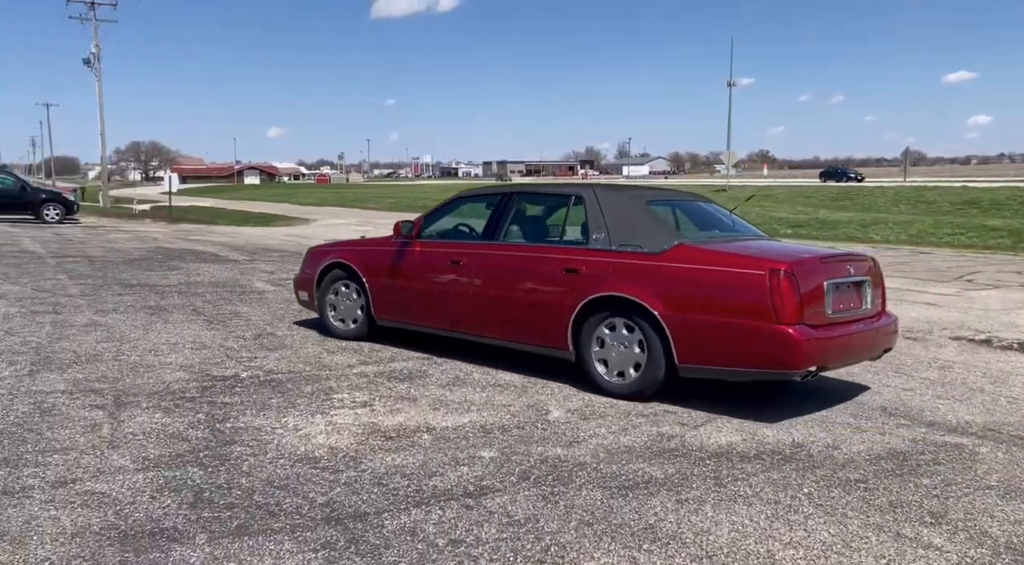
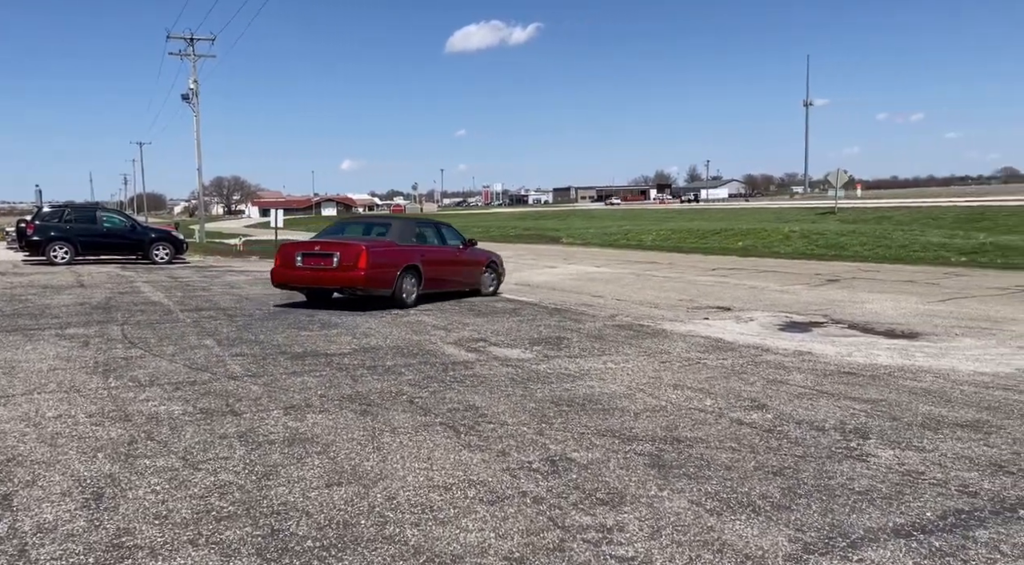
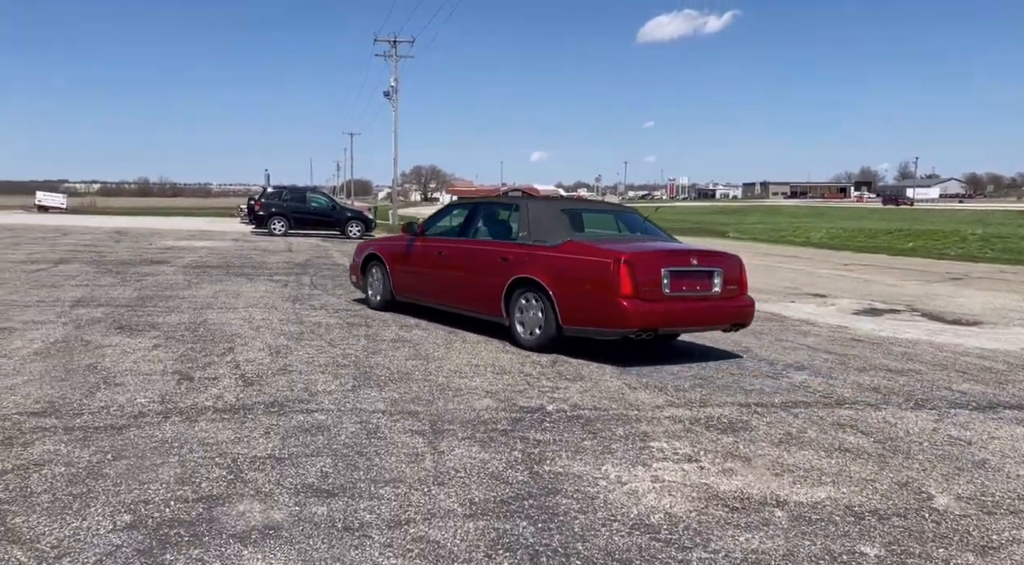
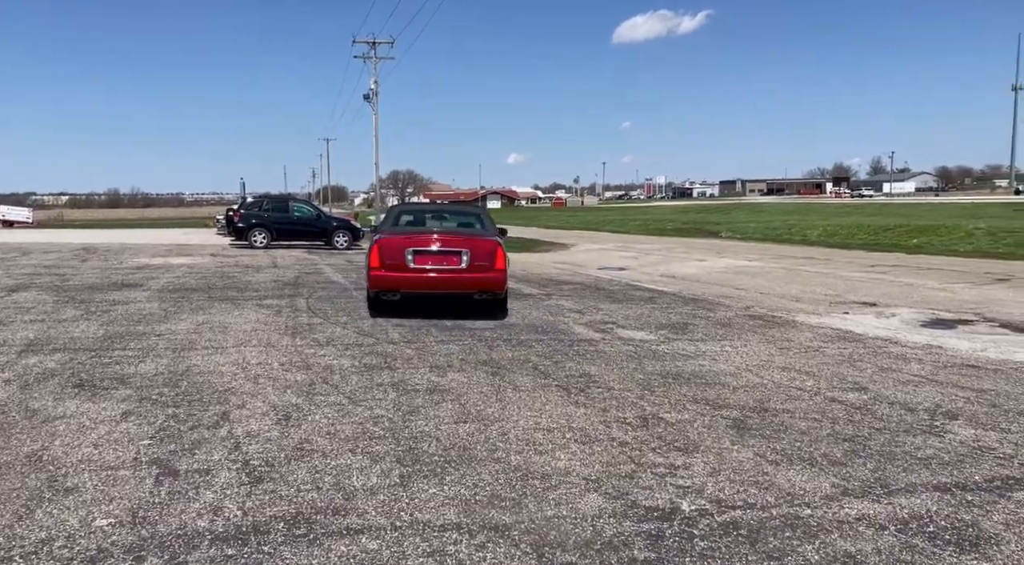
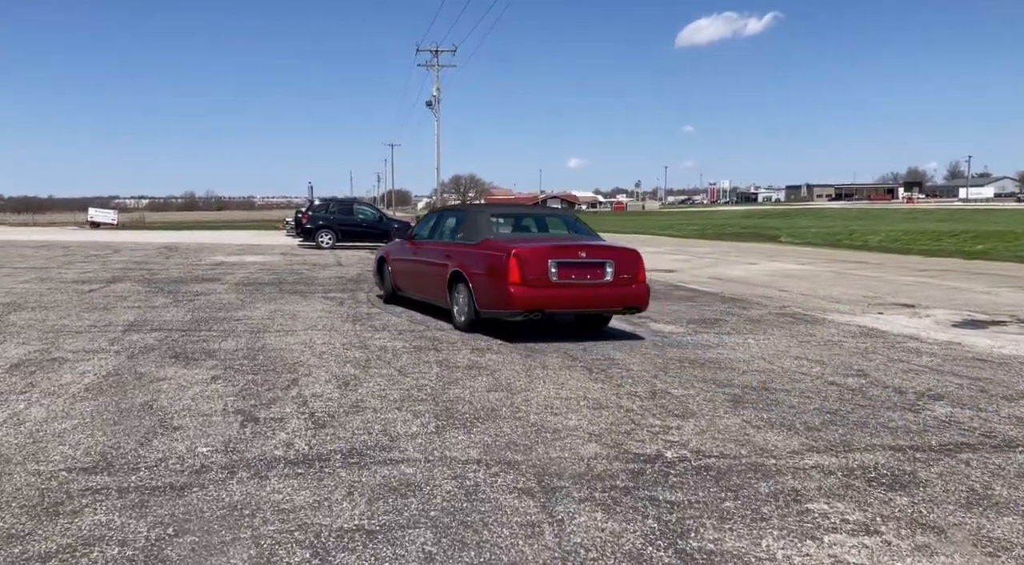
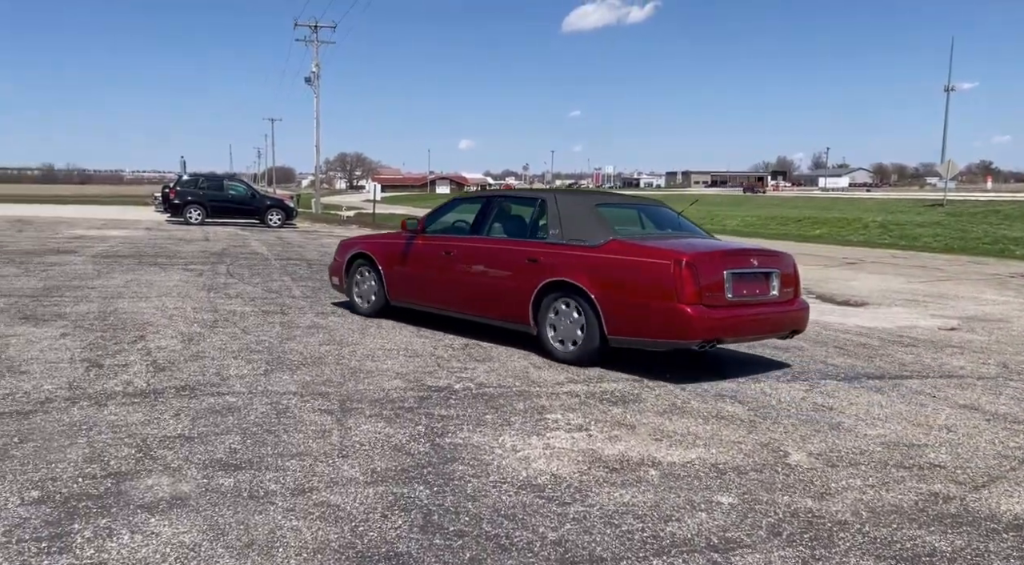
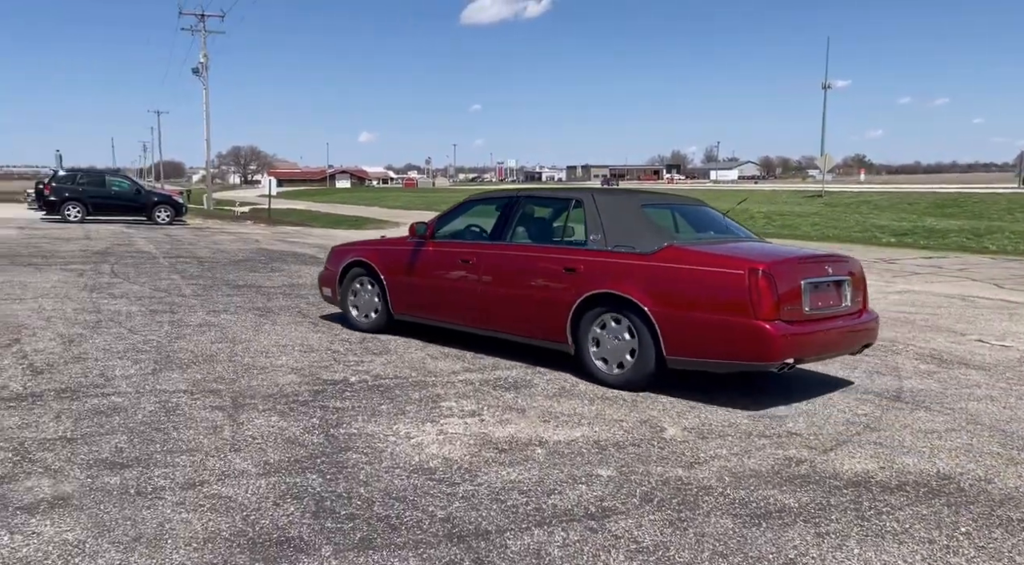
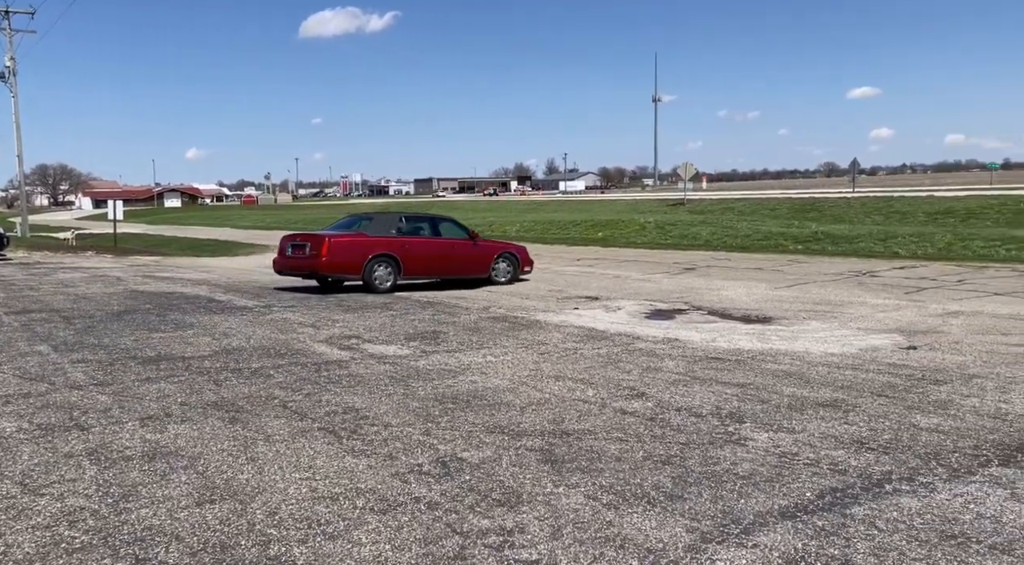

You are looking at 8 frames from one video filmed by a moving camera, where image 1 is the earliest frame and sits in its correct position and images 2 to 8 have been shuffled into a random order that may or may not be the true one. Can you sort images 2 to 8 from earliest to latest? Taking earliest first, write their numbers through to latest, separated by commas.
7, 6, 3, 5, 4, 2, 8
